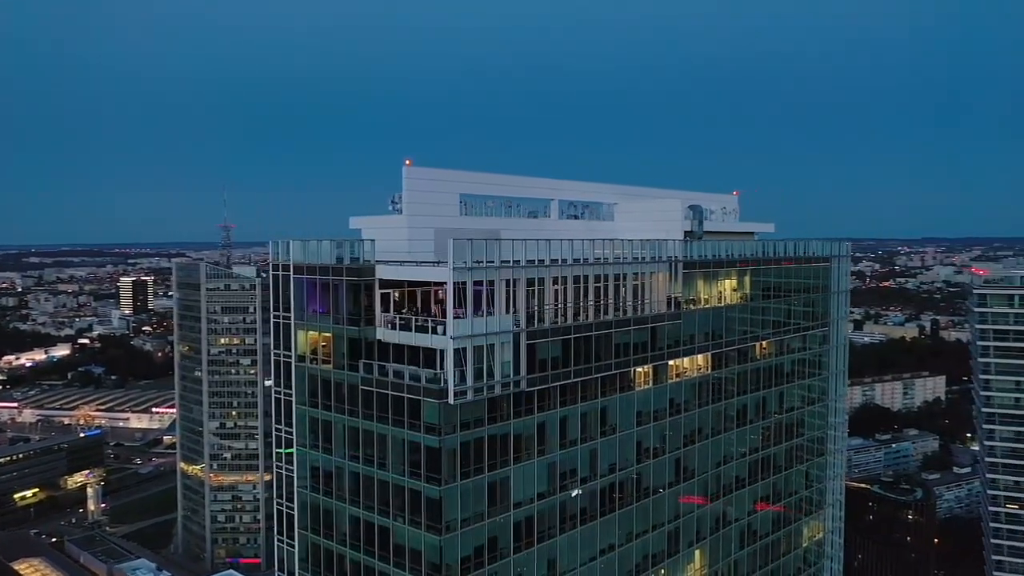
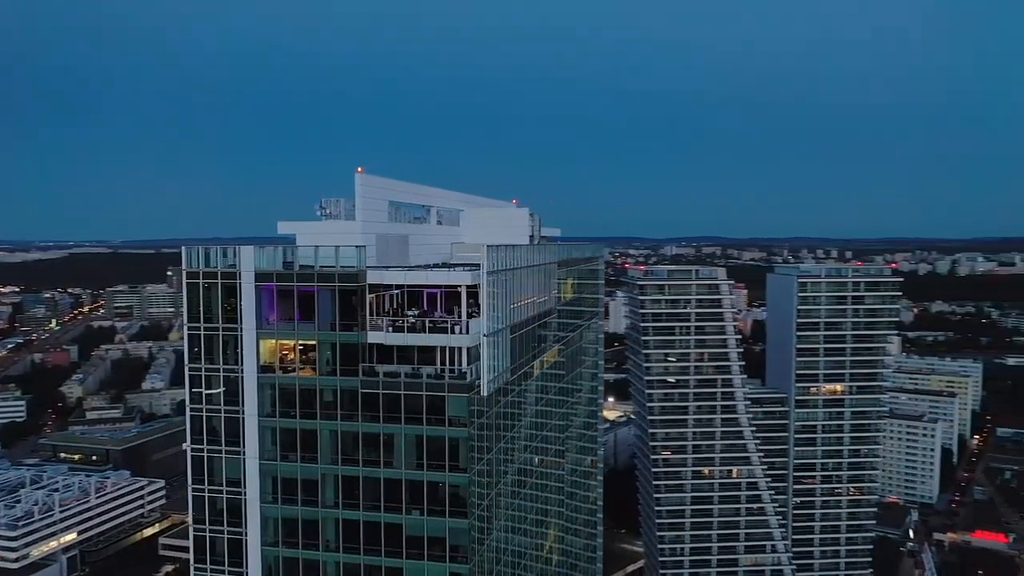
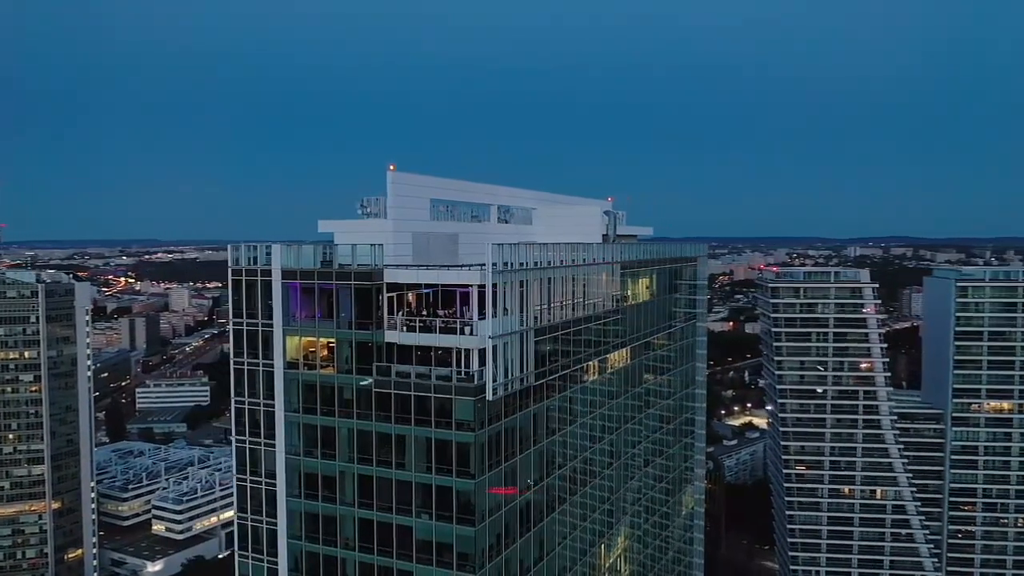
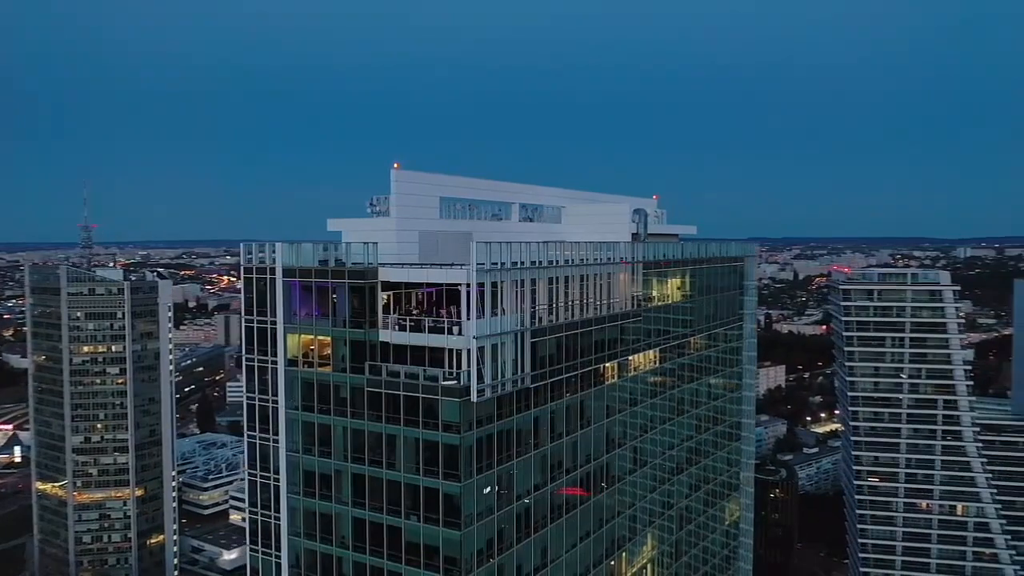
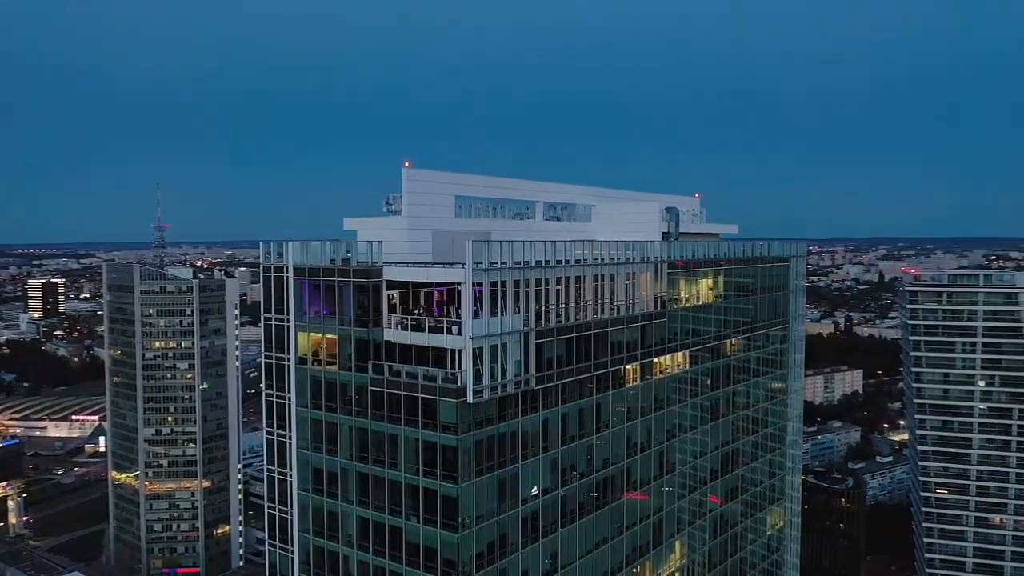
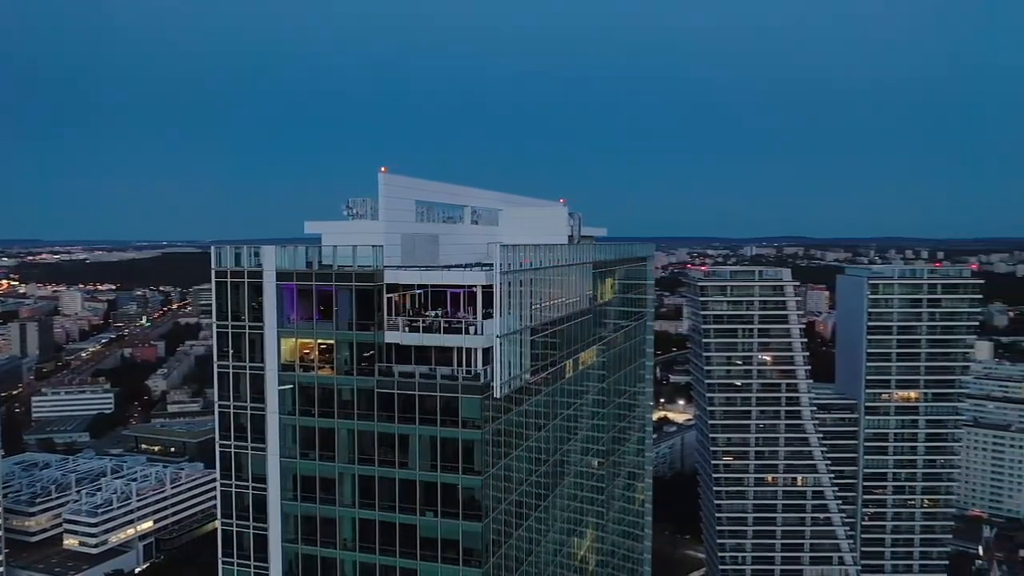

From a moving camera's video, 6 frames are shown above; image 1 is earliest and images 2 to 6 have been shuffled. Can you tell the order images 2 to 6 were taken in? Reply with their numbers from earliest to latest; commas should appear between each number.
5, 4, 3, 6, 2
